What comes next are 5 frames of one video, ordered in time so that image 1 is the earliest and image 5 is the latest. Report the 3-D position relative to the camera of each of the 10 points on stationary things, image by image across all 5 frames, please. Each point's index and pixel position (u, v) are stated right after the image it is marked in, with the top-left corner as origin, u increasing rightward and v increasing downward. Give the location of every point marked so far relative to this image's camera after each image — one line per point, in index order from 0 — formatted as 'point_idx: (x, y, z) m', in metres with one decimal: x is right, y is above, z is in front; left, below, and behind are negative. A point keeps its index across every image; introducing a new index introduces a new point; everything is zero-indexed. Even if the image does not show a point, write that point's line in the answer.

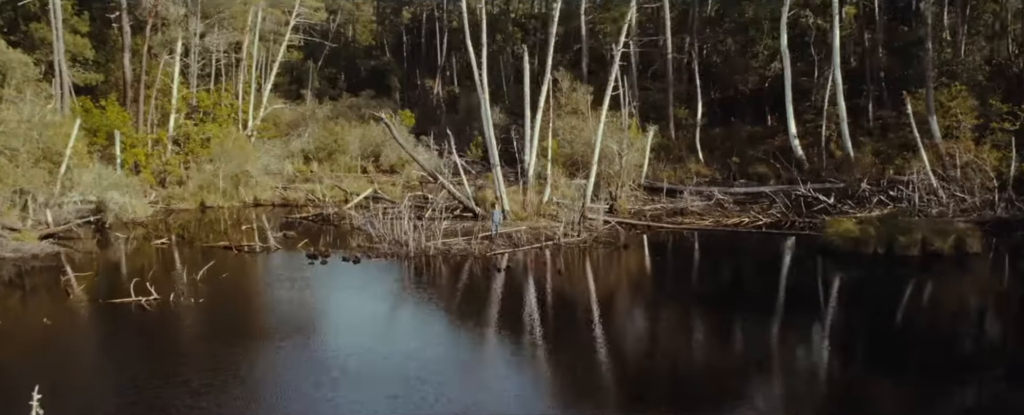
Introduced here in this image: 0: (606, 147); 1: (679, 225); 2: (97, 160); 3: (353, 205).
0: (+2.0, +1.4, +17.4) m
1: (+3.3, -0.4, +15.8) m
2: (-9.4, +1.1, +17.7) m
3: (-3.5, +0.1, +17.2) m
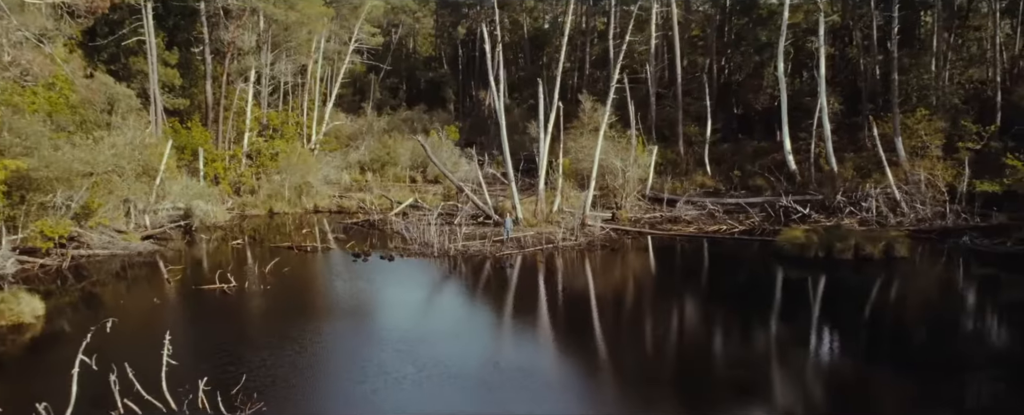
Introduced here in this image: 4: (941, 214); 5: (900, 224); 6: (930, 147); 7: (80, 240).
0: (+2.5, +1.1, +20.0) m
1: (+3.6, -0.6, +18.3) m
2: (-8.9, +0.9, +21.3) m
3: (-3.1, -0.1, +20.2) m
4: (+9.5, -0.1, +17.4) m
5: (+8.6, -0.4, +17.4) m
6: (+10.3, +1.5, +19.4) m
7: (-9.2, -0.7, +16.5) m
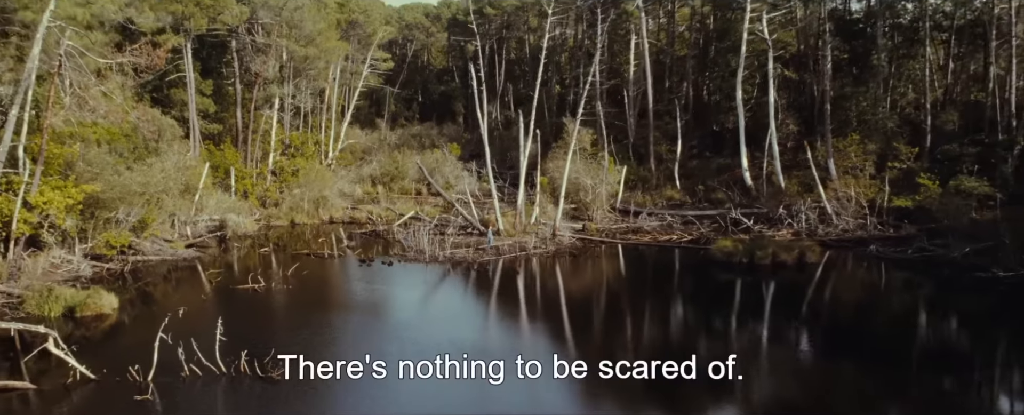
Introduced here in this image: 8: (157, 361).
0: (+2.1, +0.8, +23.1) m
1: (+3.2, -0.9, +21.4) m
2: (-9.3, +0.6, +24.7) m
3: (-3.5, -0.5, +23.5) m
4: (+9.0, -0.5, +20.3) m
5: (+8.1, -0.7, +20.3) m
6: (+9.9, +1.1, +22.3) m
7: (-9.6, -1.0, +19.9) m
8: (-5.8, -2.5, +12.8) m
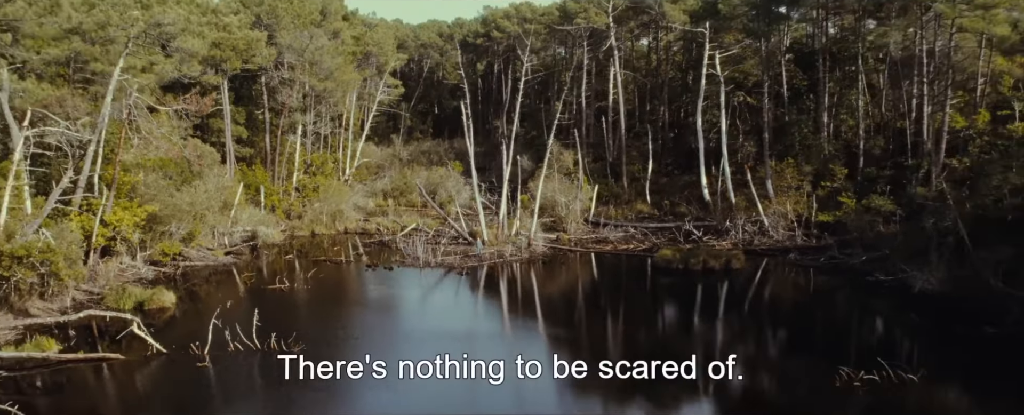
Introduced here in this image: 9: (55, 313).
0: (+1.6, +0.3, +27.0) m
1: (+2.7, -1.3, +25.2) m
2: (-9.7, +0.1, +28.9) m
3: (-3.9, -0.9, +27.5) m
4: (+8.4, -0.9, +24.0) m
5: (+7.6, -1.2, +24.0) m
6: (+9.4, +0.7, +26.0) m
7: (-10.2, -1.5, +24.2) m
8: (-6.6, -2.9, +16.9) m
9: (-10.6, -2.5, +18.1) m
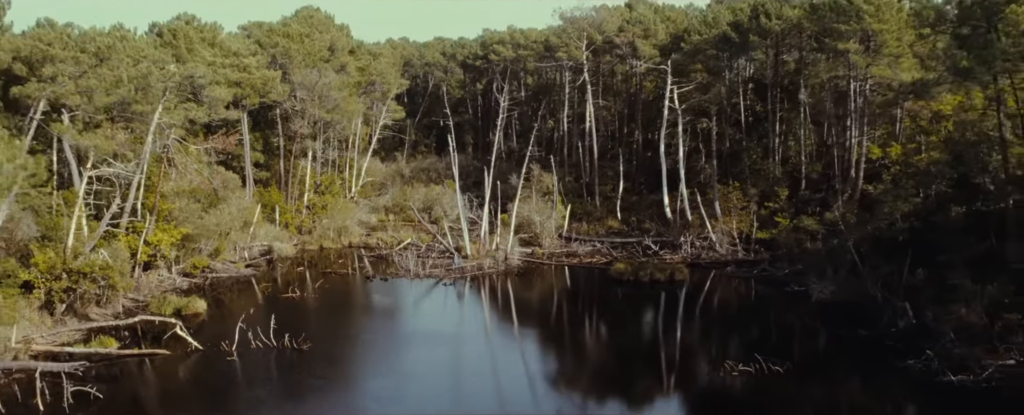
0: (+0.9, -0.3, +30.8) m
1: (+1.9, -2.0, +29.0) m
2: (-10.3, -0.6, +32.9) m
3: (-4.6, -1.6, +31.4) m
4: (+7.7, -1.6, +27.7) m
5: (+6.8, -1.8, +27.7) m
6: (+8.7, 0.0, +29.7) m
7: (-10.9, -2.2, +28.2) m
8: (-7.4, -3.6, +20.8) m
9: (-11.4, -3.1, +22.1) m
